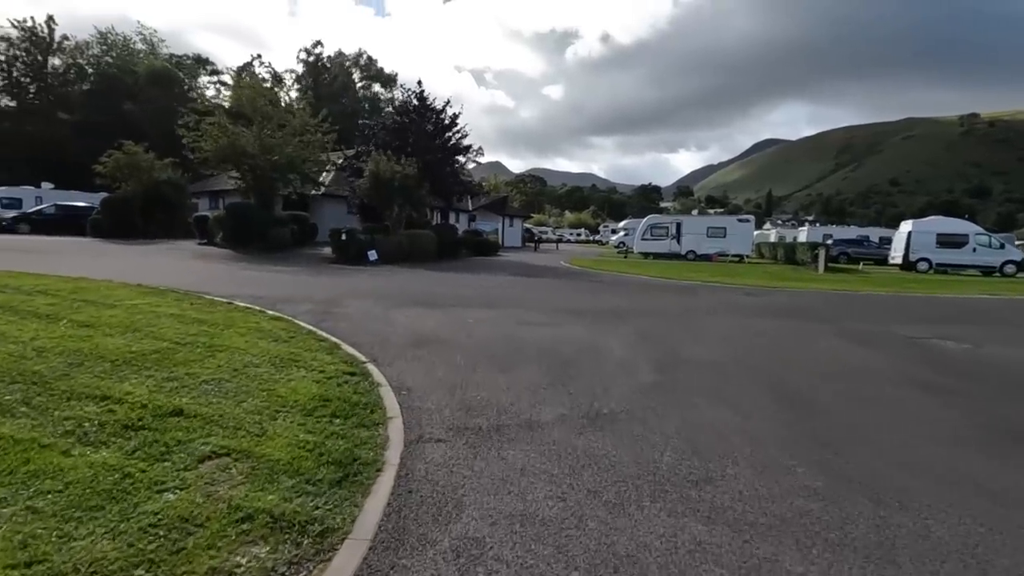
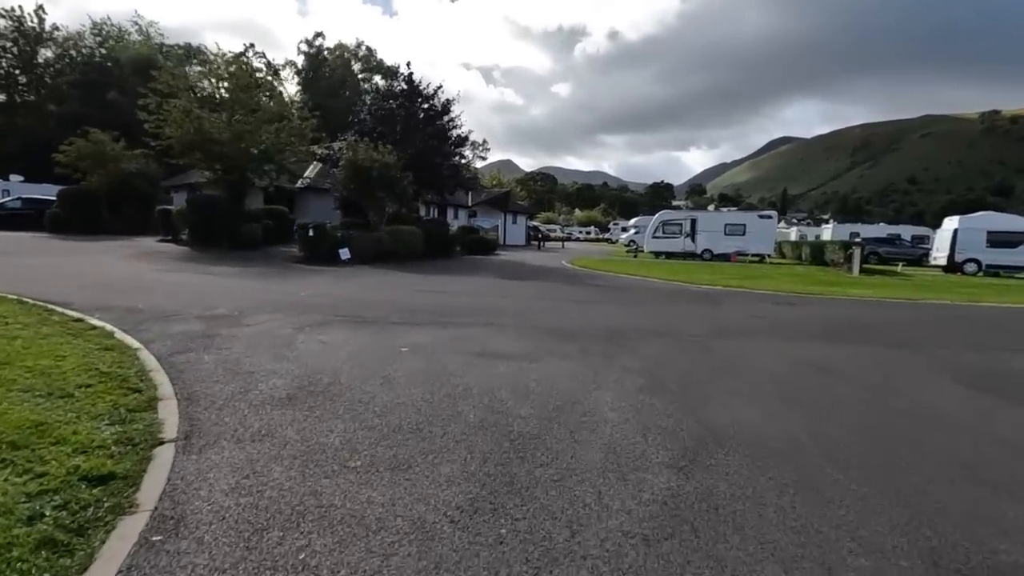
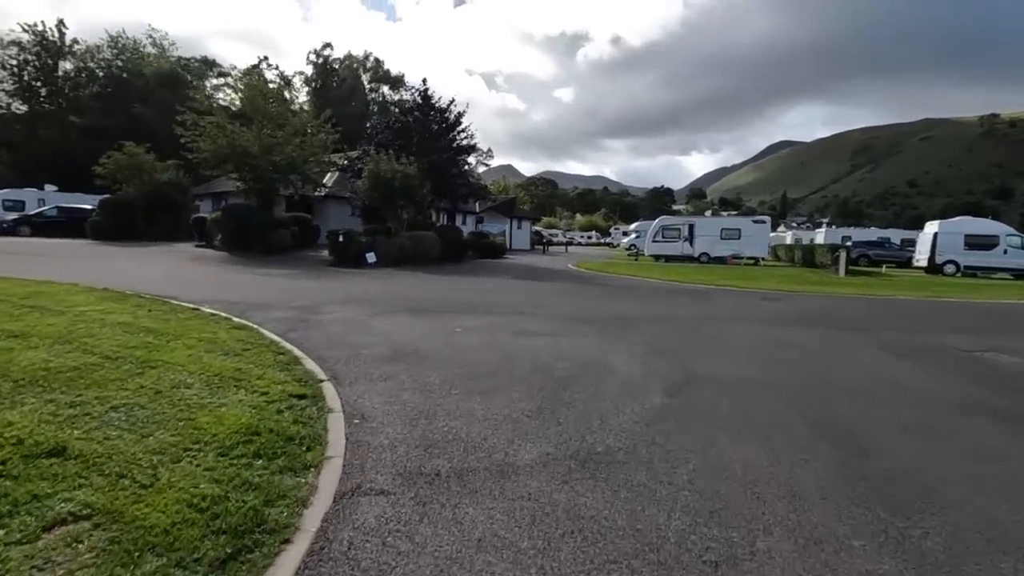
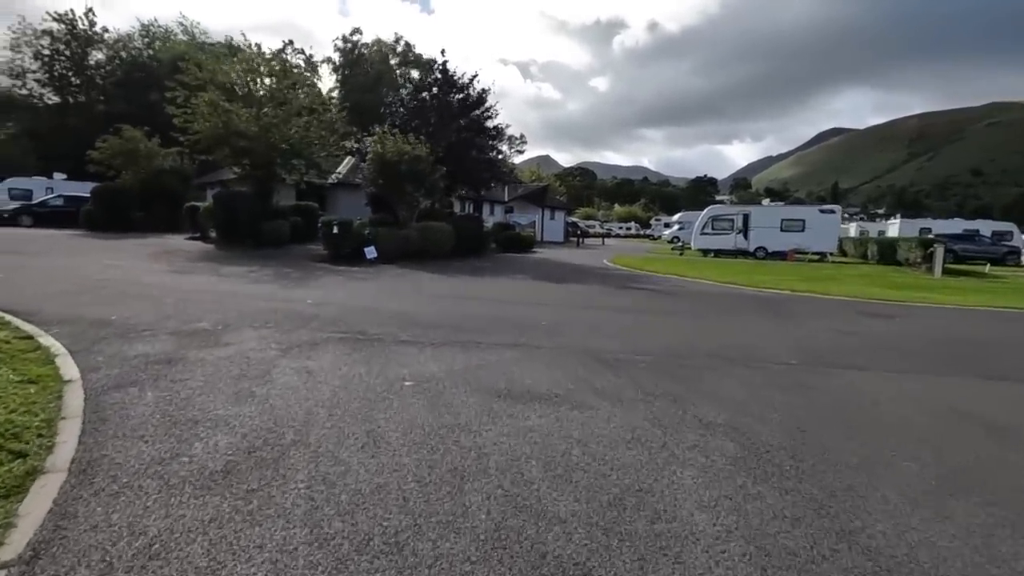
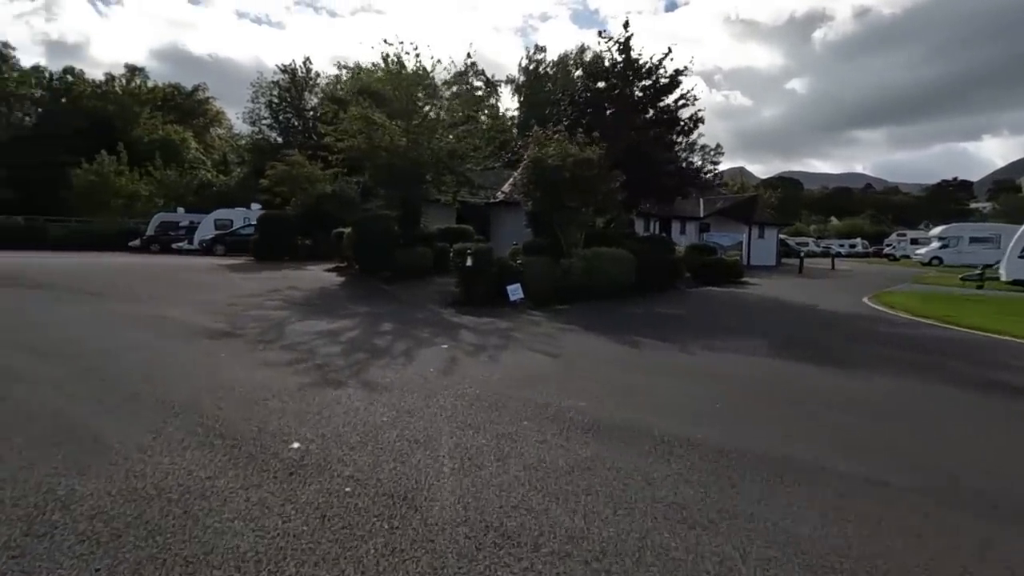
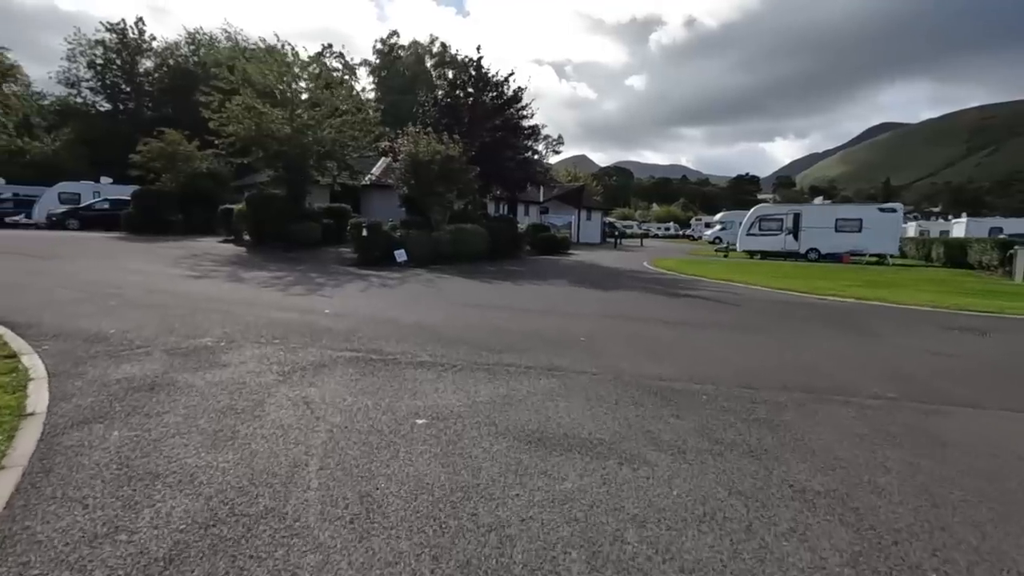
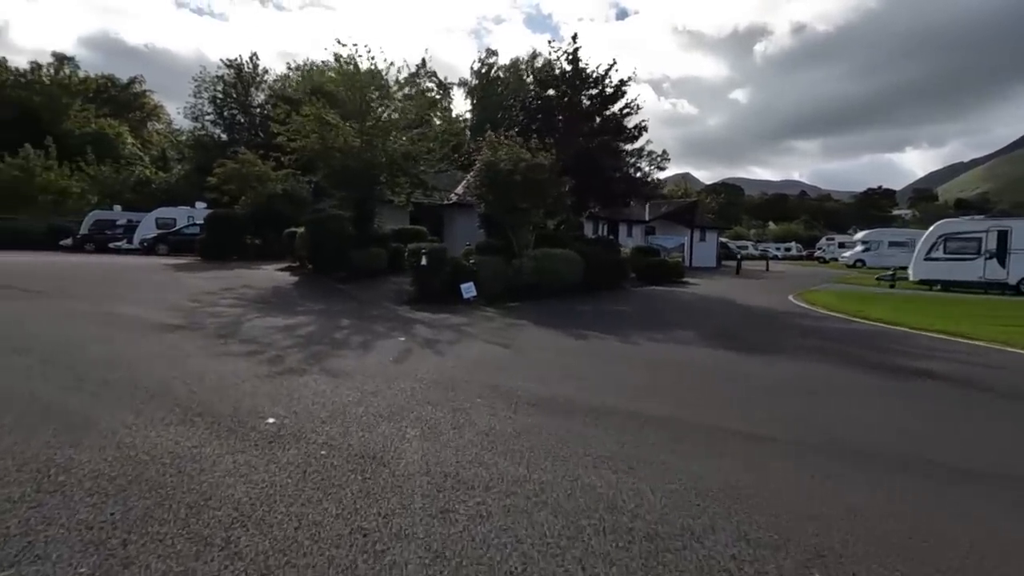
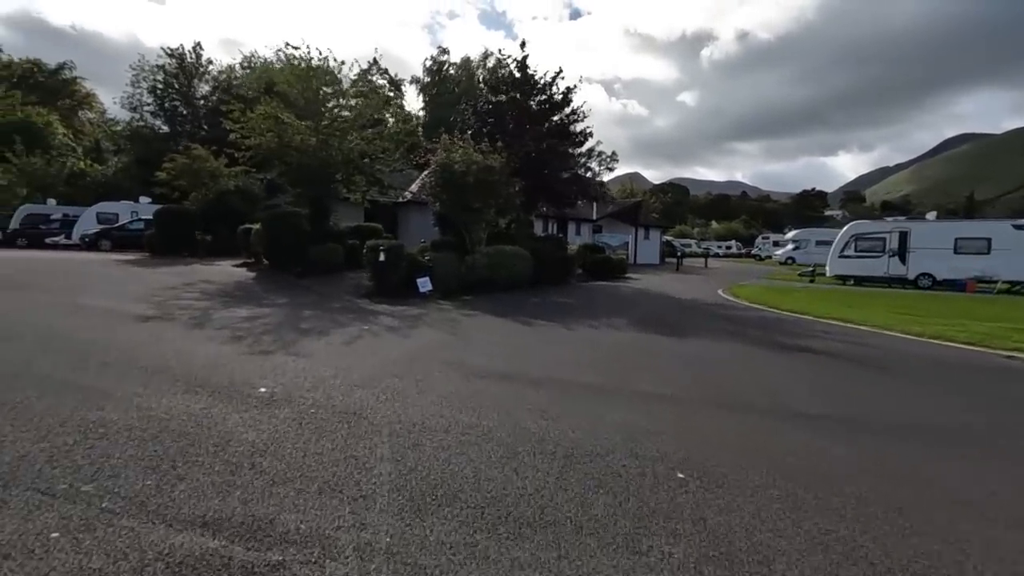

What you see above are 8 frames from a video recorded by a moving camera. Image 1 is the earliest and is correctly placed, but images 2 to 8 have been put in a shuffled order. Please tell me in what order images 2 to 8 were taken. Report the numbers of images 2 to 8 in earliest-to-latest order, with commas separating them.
3, 2, 4, 6, 8, 7, 5
